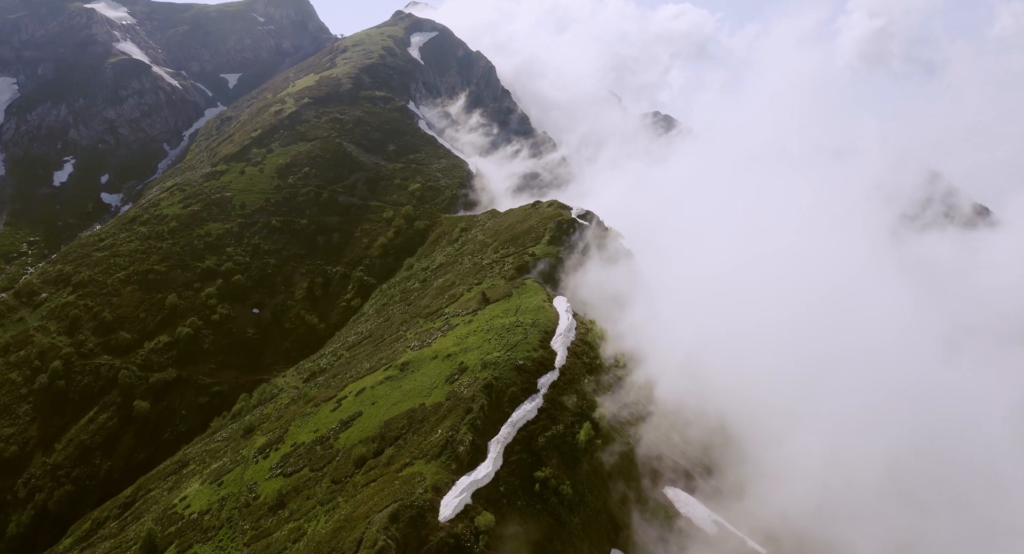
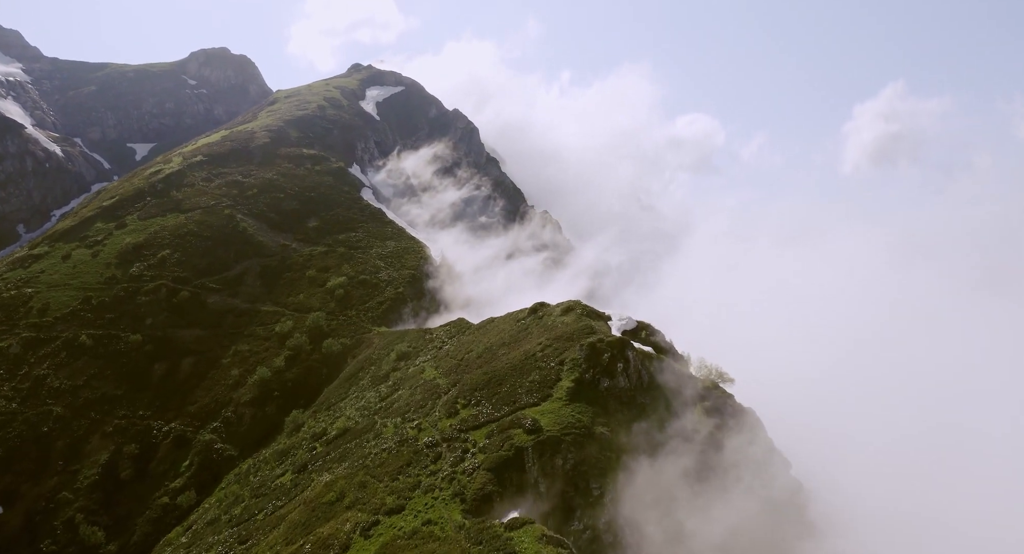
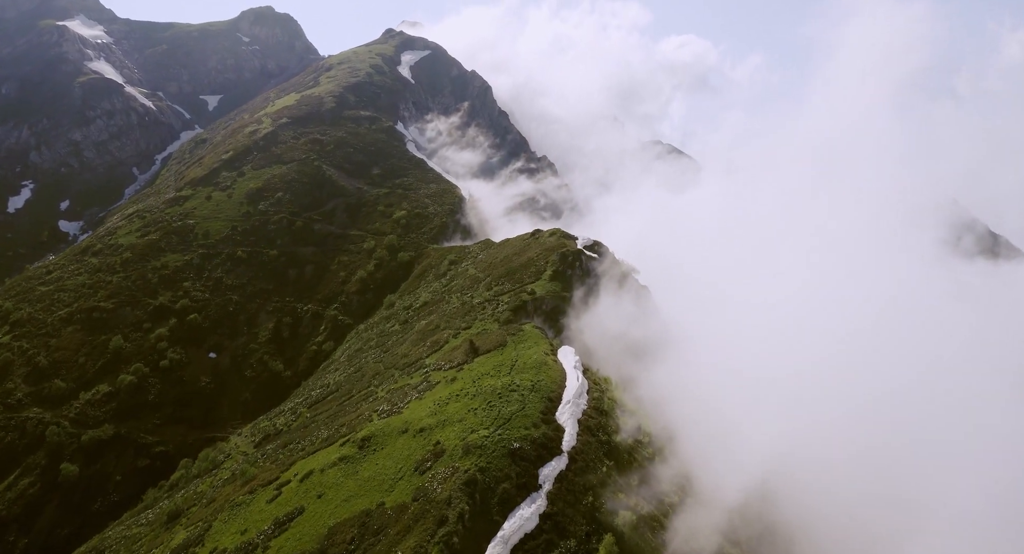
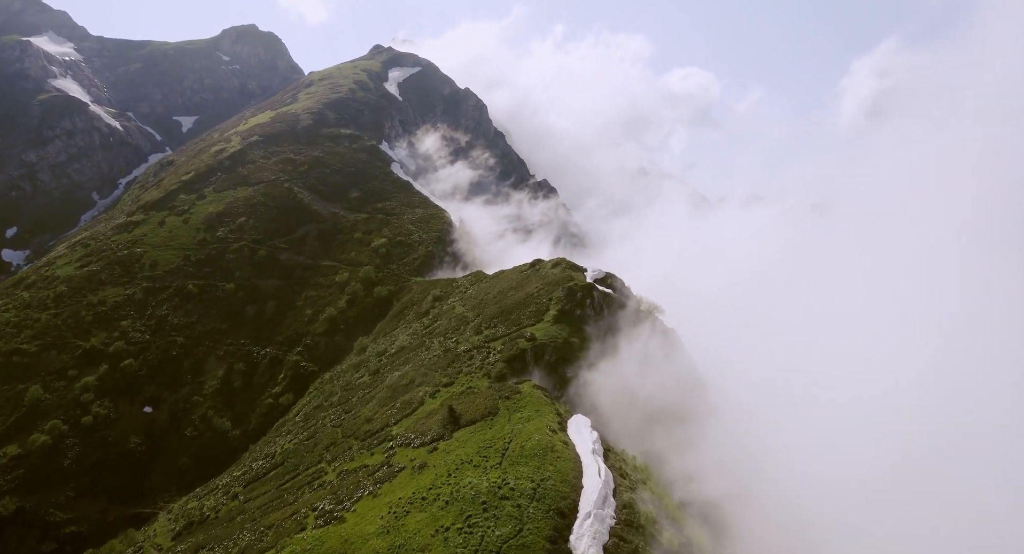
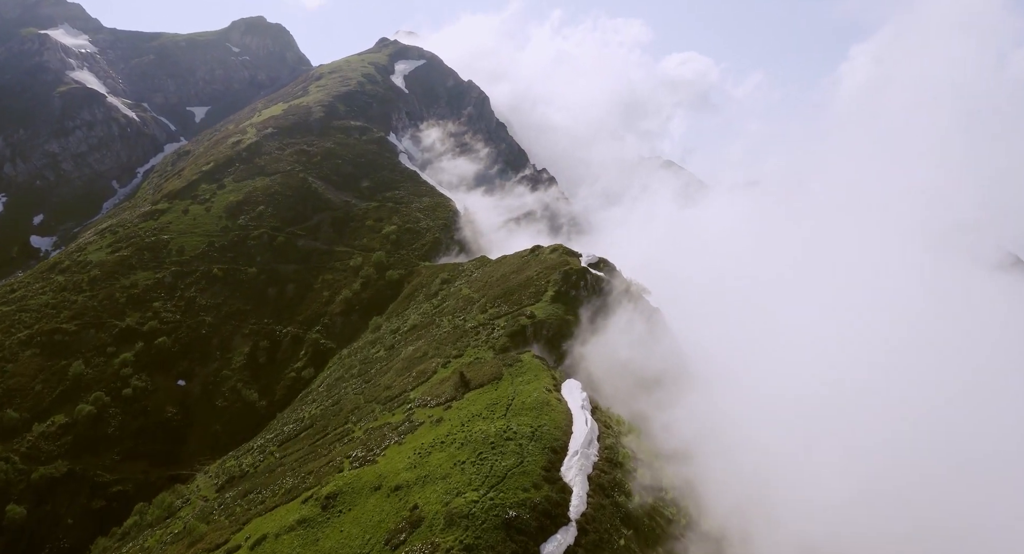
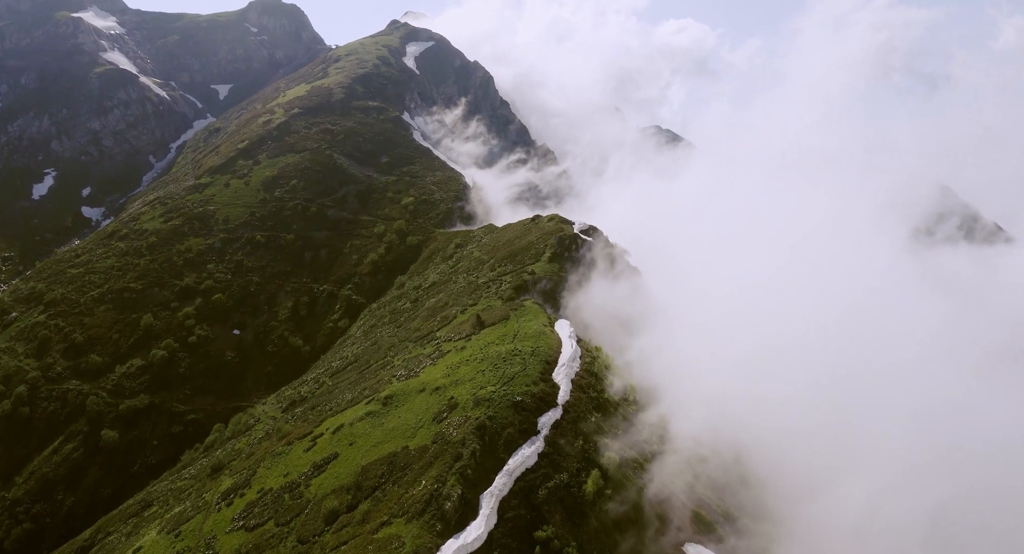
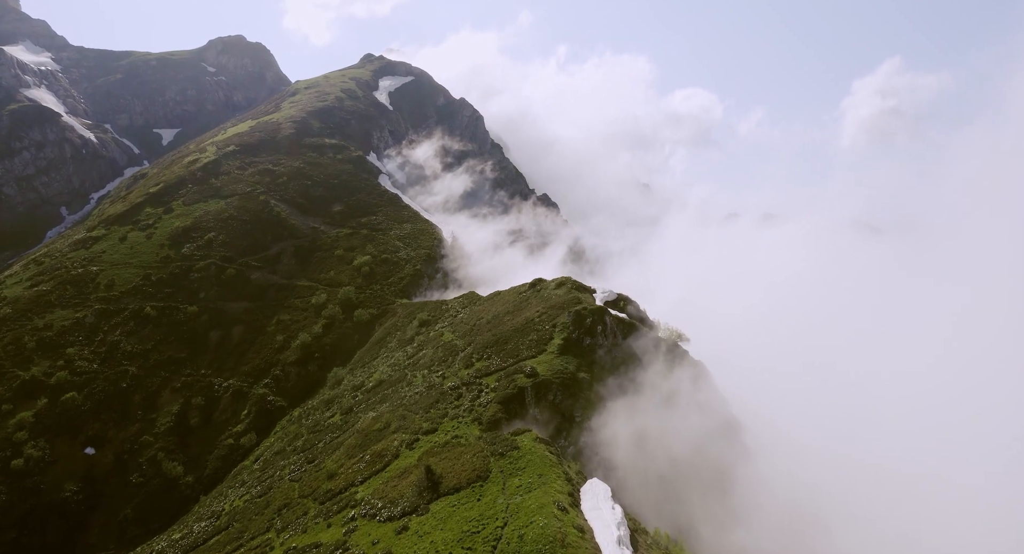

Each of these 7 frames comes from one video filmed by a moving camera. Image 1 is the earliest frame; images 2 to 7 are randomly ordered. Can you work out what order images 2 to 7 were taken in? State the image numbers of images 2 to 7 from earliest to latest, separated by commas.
6, 3, 5, 4, 7, 2
